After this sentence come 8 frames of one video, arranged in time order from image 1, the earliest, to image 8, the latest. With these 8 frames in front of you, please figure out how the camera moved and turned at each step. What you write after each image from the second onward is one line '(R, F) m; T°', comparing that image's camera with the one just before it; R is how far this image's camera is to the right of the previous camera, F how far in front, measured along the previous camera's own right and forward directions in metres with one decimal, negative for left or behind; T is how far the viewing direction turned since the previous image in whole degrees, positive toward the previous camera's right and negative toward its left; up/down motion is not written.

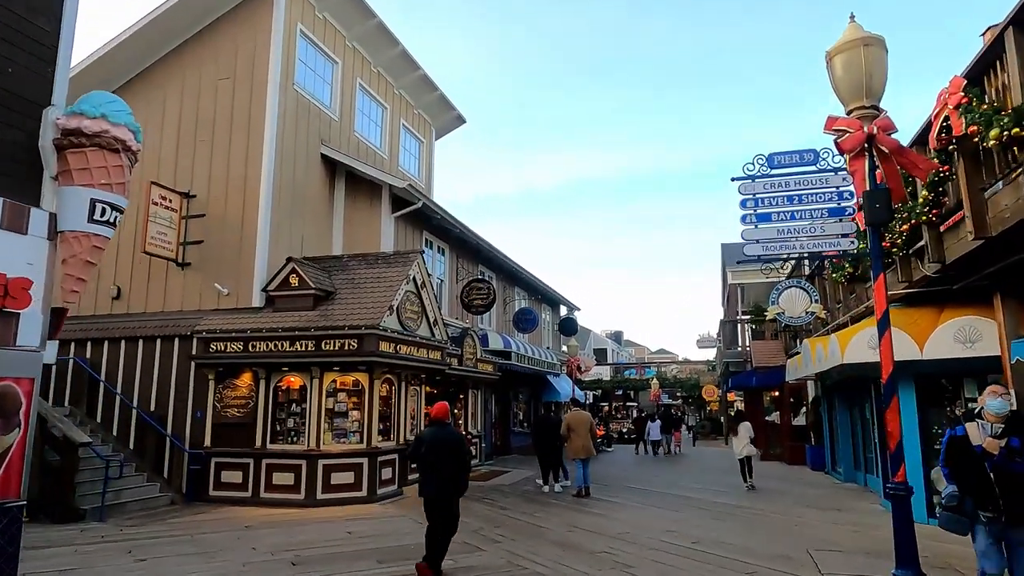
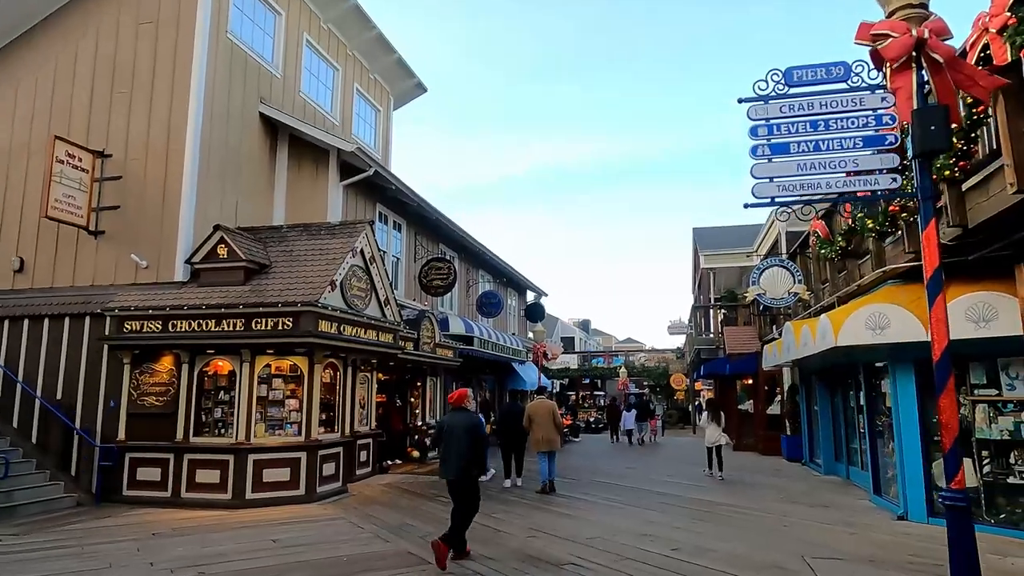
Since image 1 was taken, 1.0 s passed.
(+0.1, +1.1) m; +3°
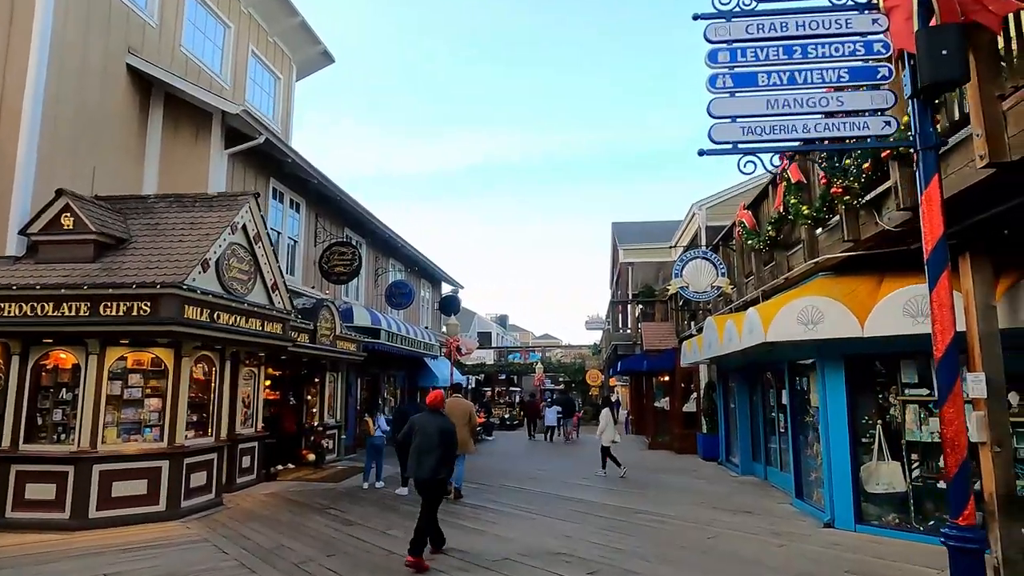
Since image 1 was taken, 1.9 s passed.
(+0.2, +1.0) m; +7°
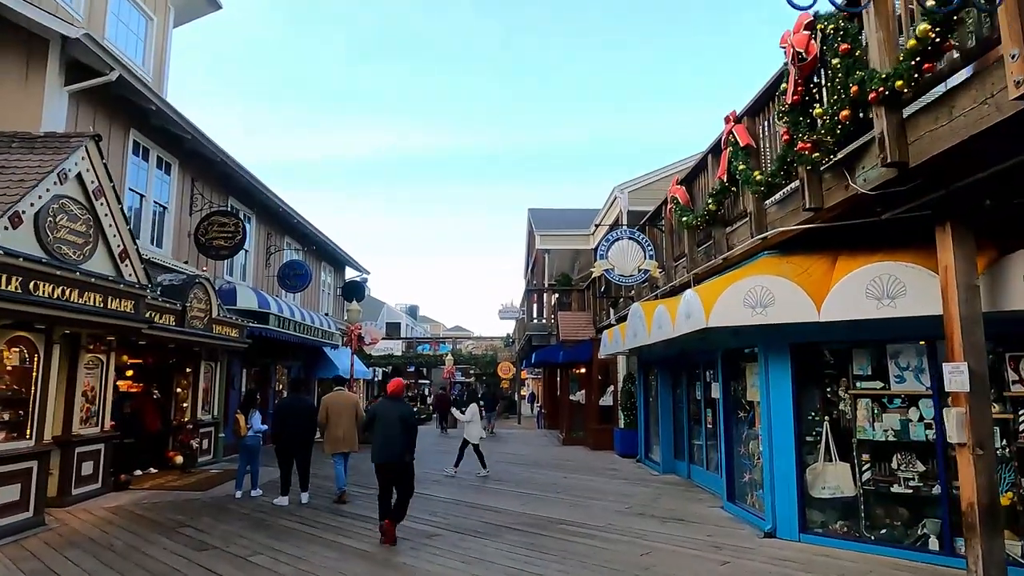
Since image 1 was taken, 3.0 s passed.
(+0.1, +1.3) m; +8°
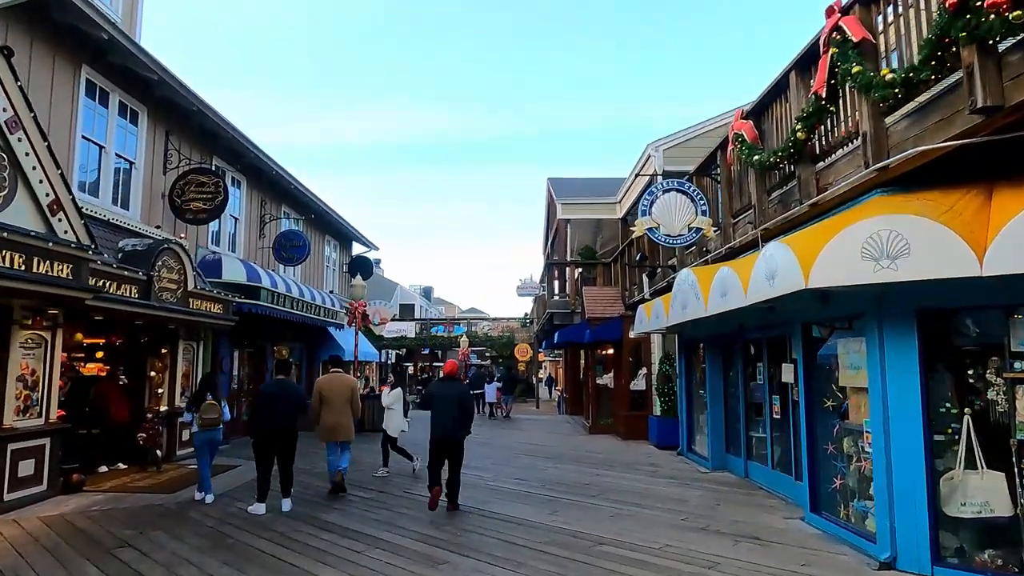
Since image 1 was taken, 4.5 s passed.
(-0.1, +1.6) m; -1°
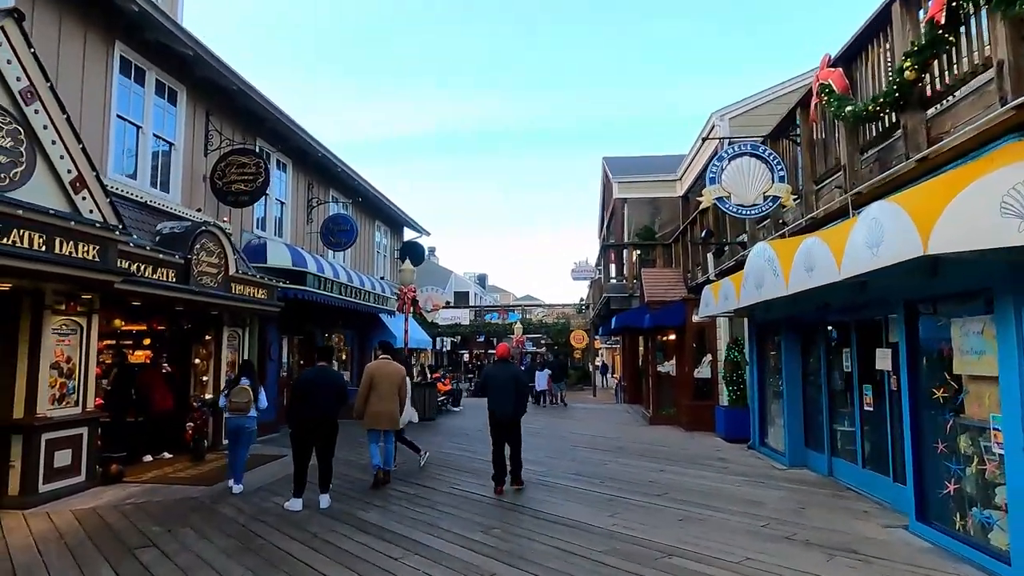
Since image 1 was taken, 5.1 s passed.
(0.0, +0.7) m; -5°
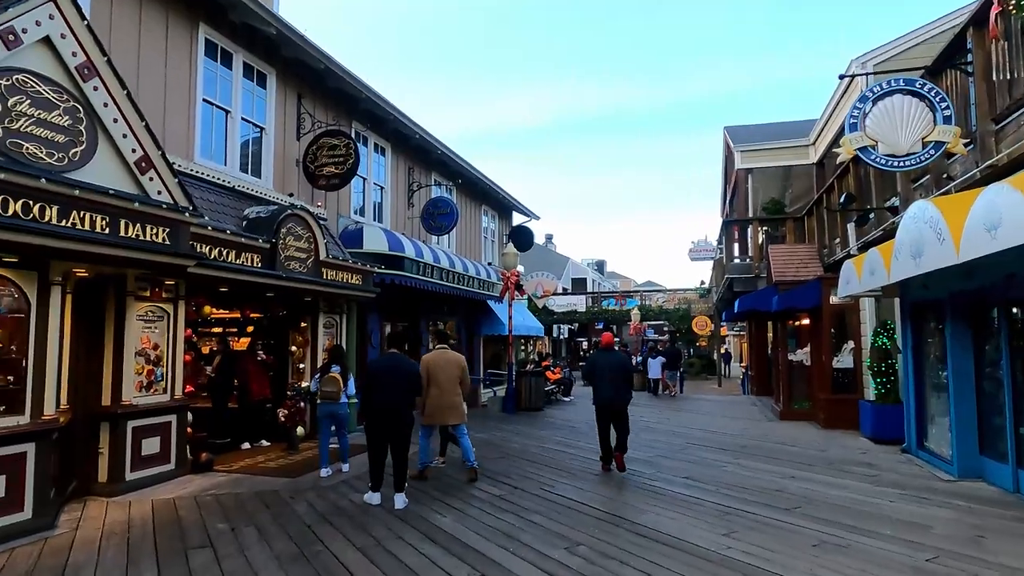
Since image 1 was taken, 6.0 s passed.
(+0.3, +0.9) m; -10°
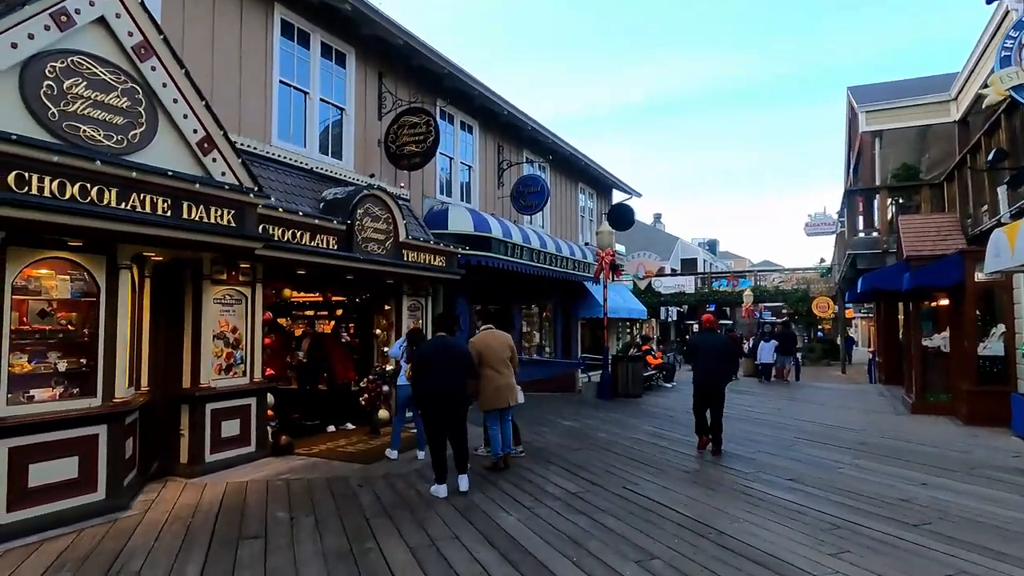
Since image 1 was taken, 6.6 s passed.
(+0.3, +0.6) m; -9°
